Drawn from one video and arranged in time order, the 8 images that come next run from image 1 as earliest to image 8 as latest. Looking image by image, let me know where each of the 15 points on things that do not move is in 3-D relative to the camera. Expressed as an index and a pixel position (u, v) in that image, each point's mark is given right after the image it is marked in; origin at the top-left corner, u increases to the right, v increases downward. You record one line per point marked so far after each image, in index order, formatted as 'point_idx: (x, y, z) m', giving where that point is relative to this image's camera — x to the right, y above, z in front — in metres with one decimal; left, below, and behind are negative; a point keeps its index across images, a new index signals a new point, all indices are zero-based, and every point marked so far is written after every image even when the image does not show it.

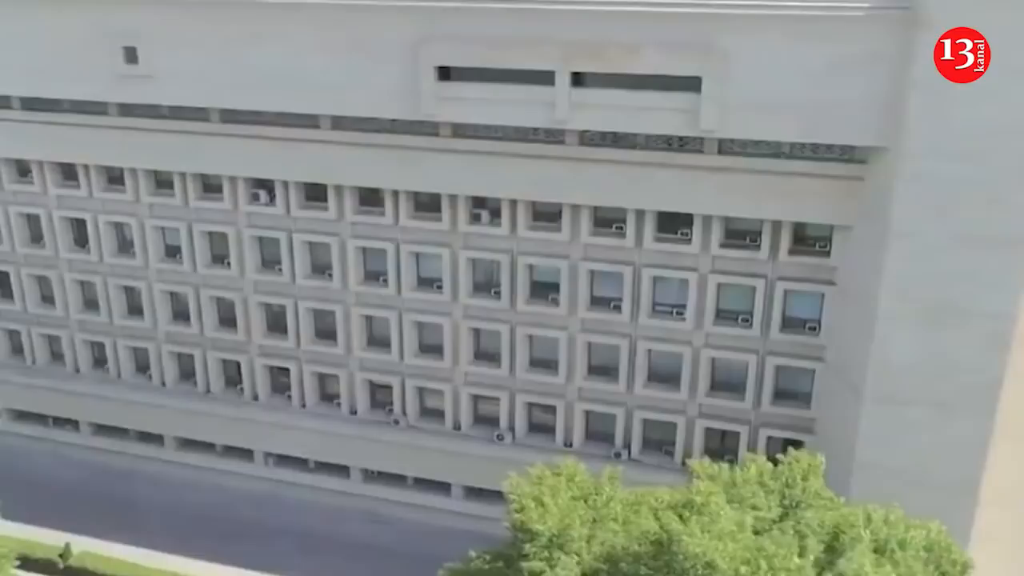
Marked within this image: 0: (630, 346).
0: (+1.7, -0.8, +14.6) m
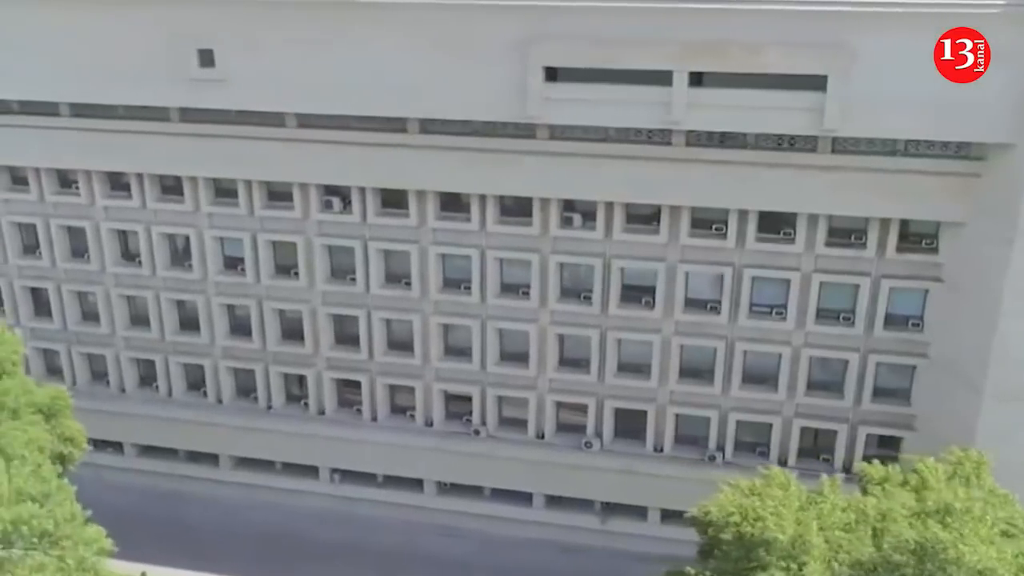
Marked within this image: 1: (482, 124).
0: (+3.1, -0.9, +14.5) m
1: (-0.4, +2.3, +13.9) m
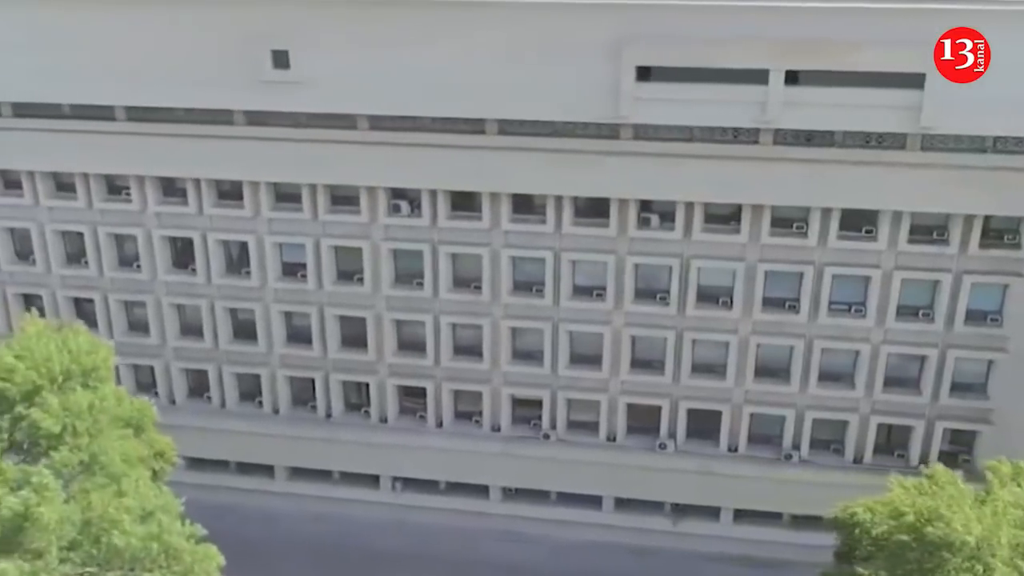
0: (+4.2, -0.8, +14.5) m
1: (+0.7, +2.2, +13.7) m
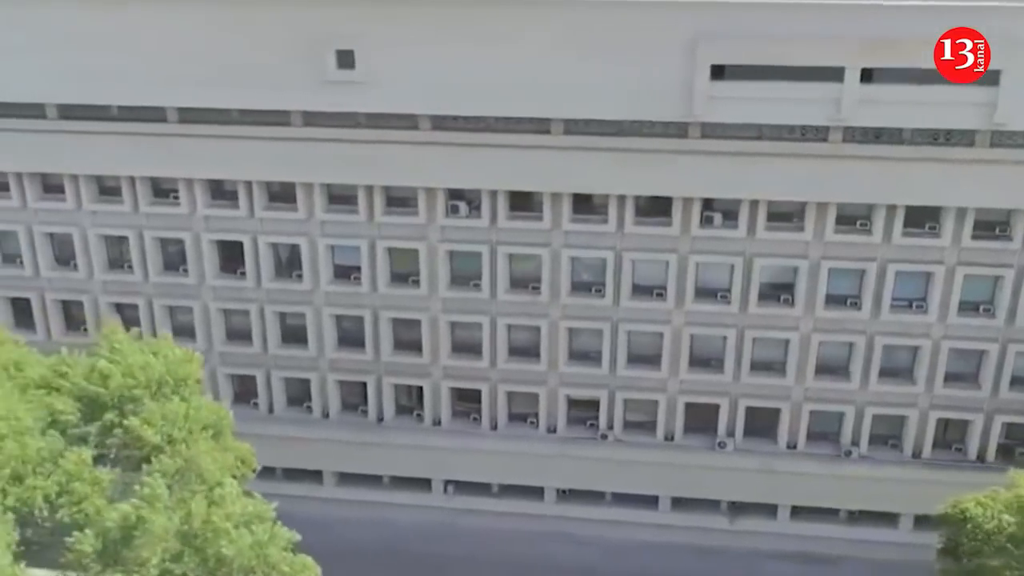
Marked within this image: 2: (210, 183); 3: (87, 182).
0: (+5.1, -0.8, +14.6) m
1: (+1.6, +2.2, +13.6) m
2: (-4.6, +1.6, +15.2) m
3: (-6.5, +1.6, +15.3) m
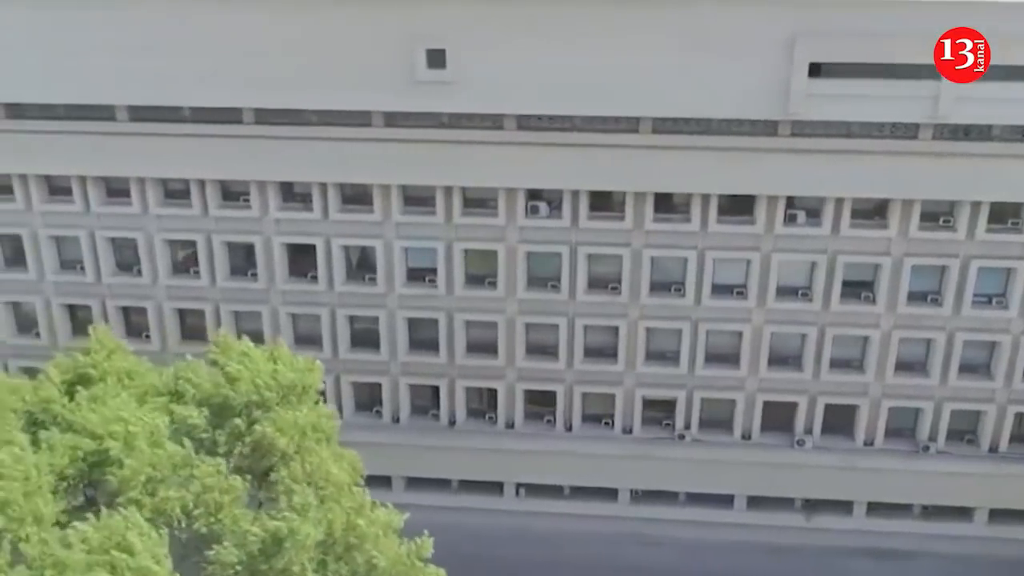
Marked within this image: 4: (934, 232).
0: (+6.3, -0.7, +14.7) m
1: (+2.8, +2.2, +13.6) m
2: (-3.4, +1.5, +15.0) m
3: (-5.3, +1.5, +15.0) m
4: (+5.9, +0.8, +14.1) m
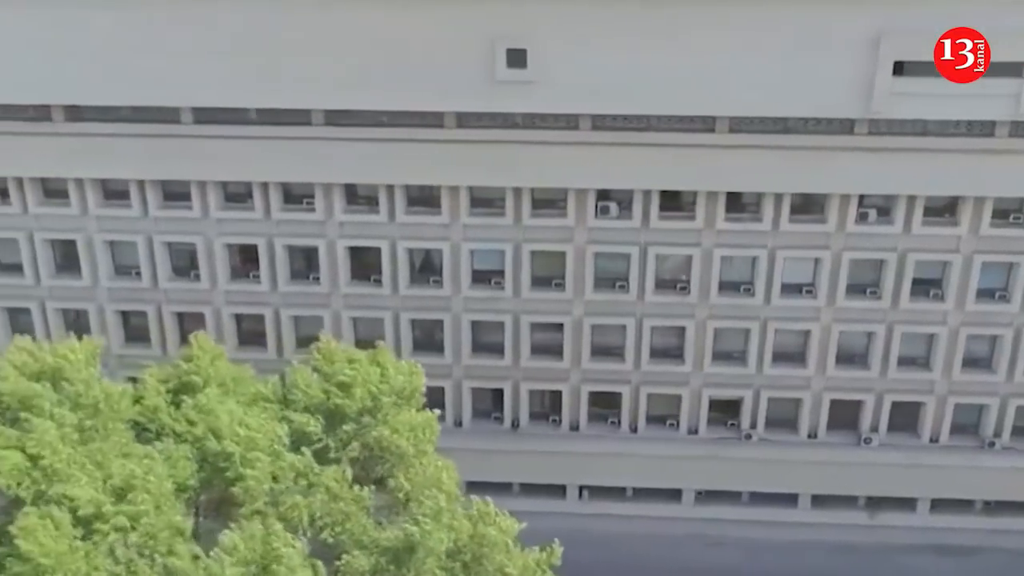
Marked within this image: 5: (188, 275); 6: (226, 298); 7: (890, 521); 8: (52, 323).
0: (+7.4, -0.7, +14.7) m
1: (+3.8, +2.2, +13.6) m
2: (-2.4, +1.5, +14.7) m
3: (-4.3, +1.5, +14.7) m
4: (+7.0, +0.8, +14.1) m
5: (-5.0, +0.2, +15.5) m
6: (-4.4, -0.2, +15.4) m
7: (+6.0, -3.7, +15.9) m
8: (-7.2, -0.6, +15.8) m
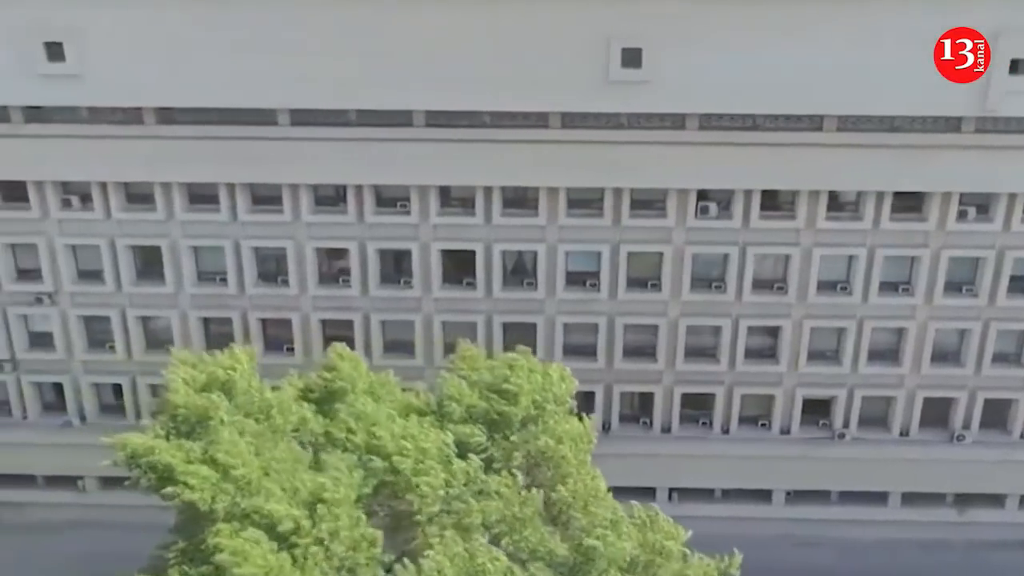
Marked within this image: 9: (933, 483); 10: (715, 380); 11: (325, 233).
0: (+8.8, -0.6, +14.9) m
1: (+5.3, +2.3, +13.6) m
2: (-1.0, +1.4, +14.5) m
3: (-2.9, +1.4, +14.4) m
4: (+8.4, +0.9, +14.2) m
5: (-3.6, +0.1, +15.2) m
6: (-3.0, -0.2, +15.1) m
7: (+7.4, -3.6, +15.9) m
8: (-5.8, -0.7, +15.4) m
9: (+6.6, -3.1, +15.7) m
10: (+3.1, -1.4, +15.4) m
11: (-2.7, +0.8, +14.7) m
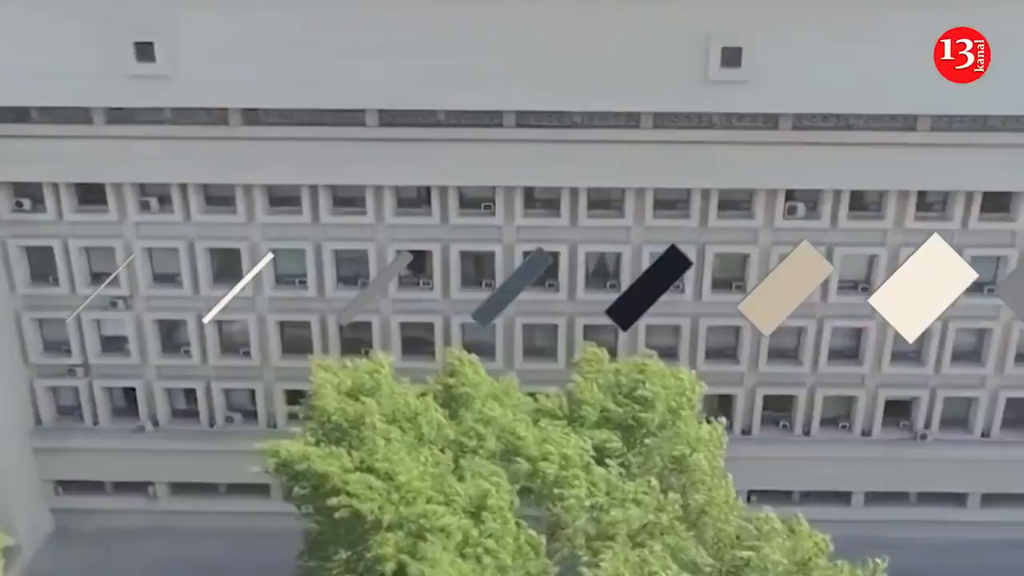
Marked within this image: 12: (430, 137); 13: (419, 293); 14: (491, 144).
0: (+10.0, -0.6, +14.8) m
1: (+6.5, +2.3, +13.5) m
2: (+0.2, +1.4, +14.4) m
3: (-1.7, +1.3, +14.2) m
4: (+9.6, +0.9, +14.2) m
5: (-2.4, +0.1, +15.0) m
6: (-1.8, -0.3, +15.0) m
7: (+8.6, -3.6, +15.9) m
8: (-4.6, -0.7, +15.2) m
9: (+7.8, -3.1, +15.6) m
10: (+4.3, -1.4, +15.3) m
11: (-1.5, +0.8, +14.5) m
12: (-1.1, +2.0, +13.6) m
13: (-1.4, -0.1, +14.9) m
14: (-0.3, +2.0, +13.6) m
